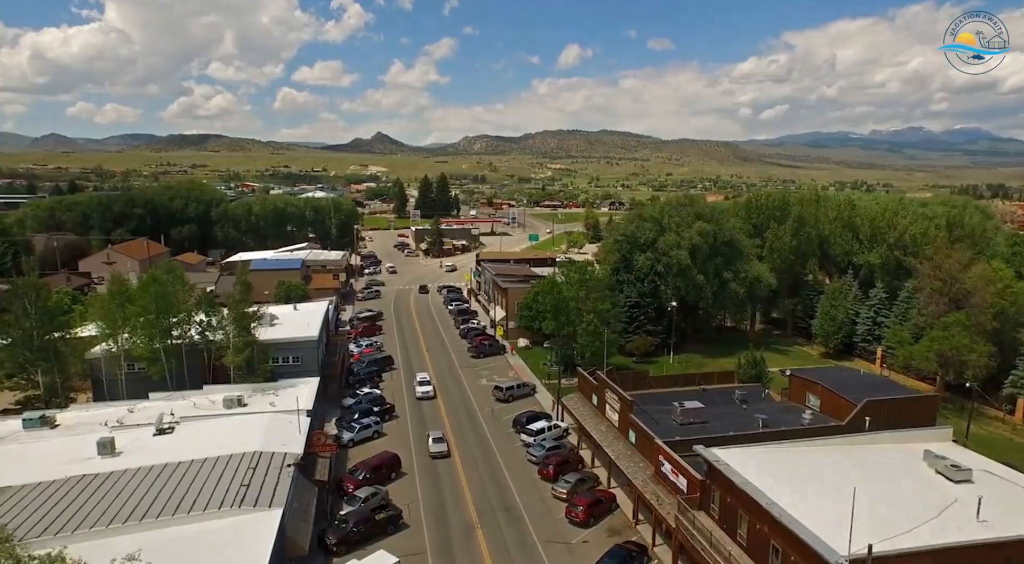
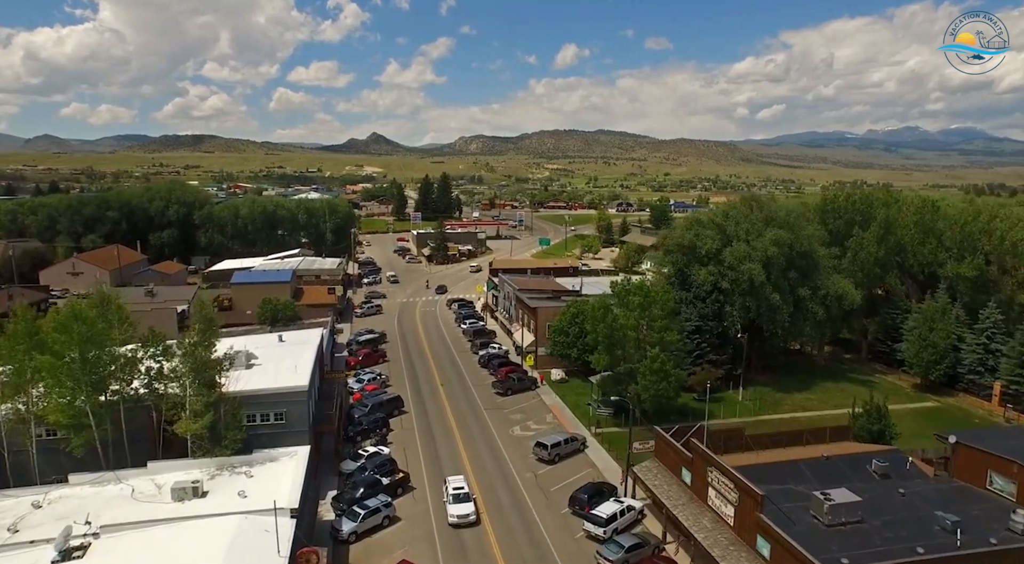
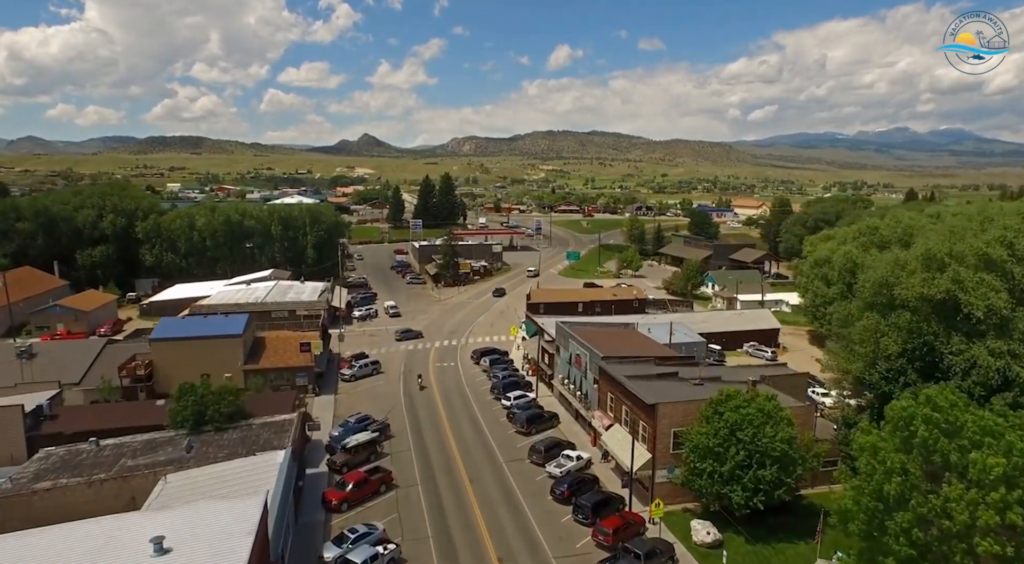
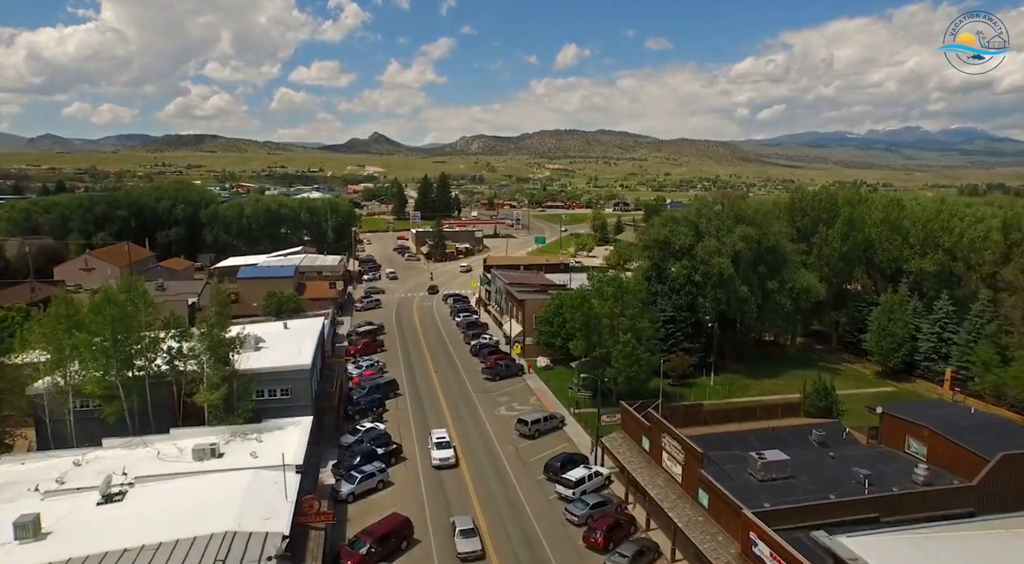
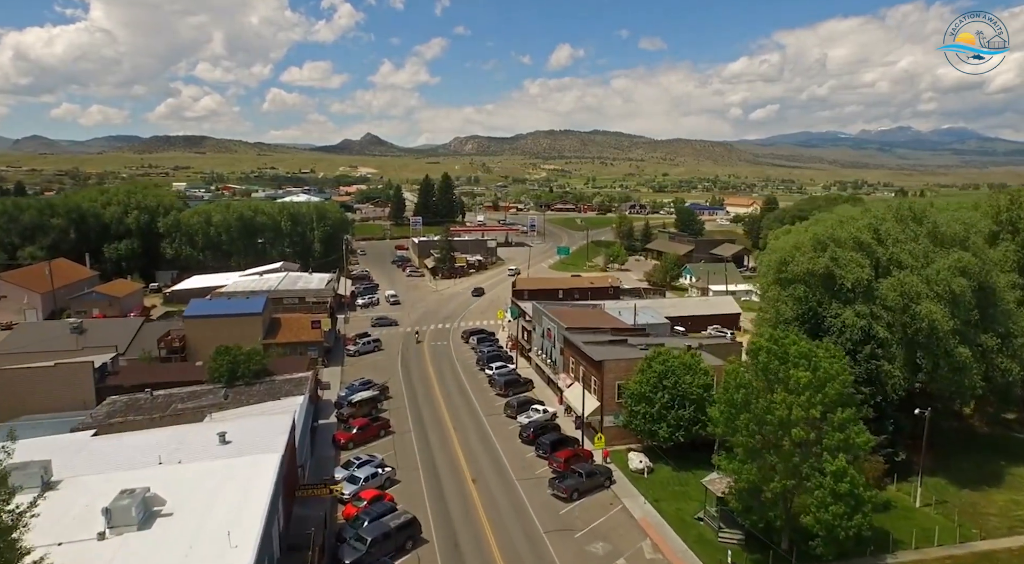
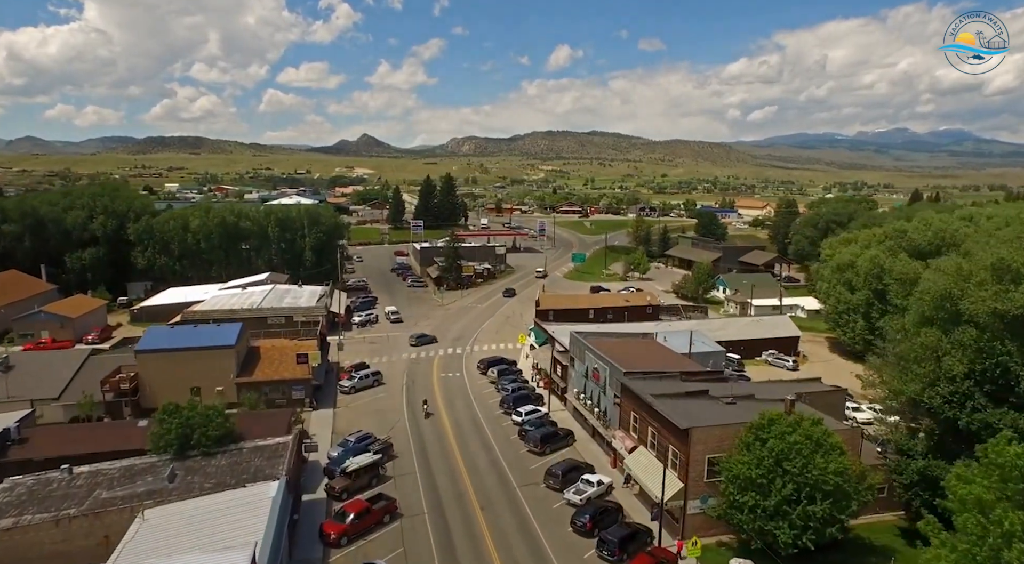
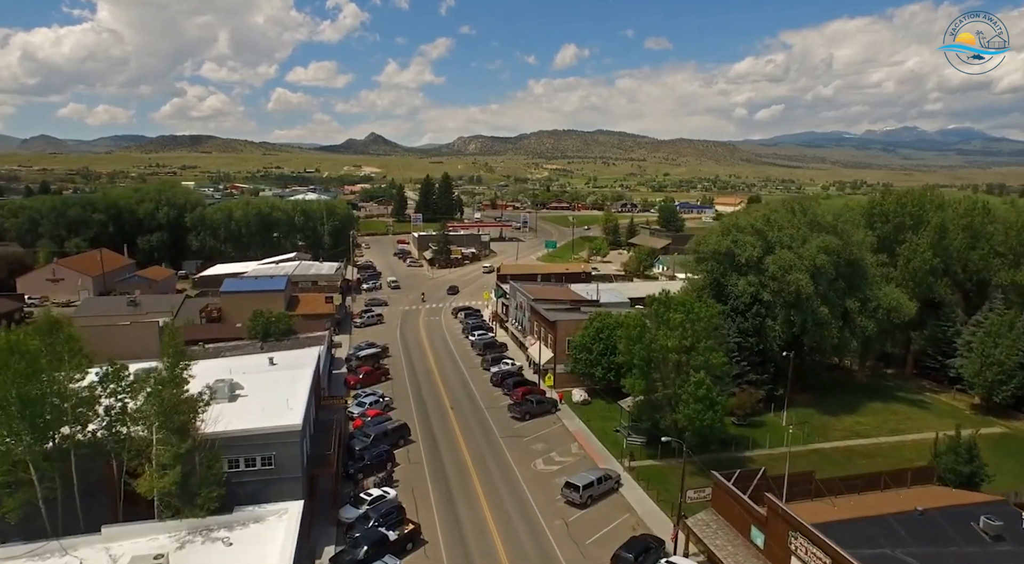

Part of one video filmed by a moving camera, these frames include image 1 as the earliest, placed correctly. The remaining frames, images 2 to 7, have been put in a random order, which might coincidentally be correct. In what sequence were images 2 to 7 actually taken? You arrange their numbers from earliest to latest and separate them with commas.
4, 2, 7, 5, 3, 6
